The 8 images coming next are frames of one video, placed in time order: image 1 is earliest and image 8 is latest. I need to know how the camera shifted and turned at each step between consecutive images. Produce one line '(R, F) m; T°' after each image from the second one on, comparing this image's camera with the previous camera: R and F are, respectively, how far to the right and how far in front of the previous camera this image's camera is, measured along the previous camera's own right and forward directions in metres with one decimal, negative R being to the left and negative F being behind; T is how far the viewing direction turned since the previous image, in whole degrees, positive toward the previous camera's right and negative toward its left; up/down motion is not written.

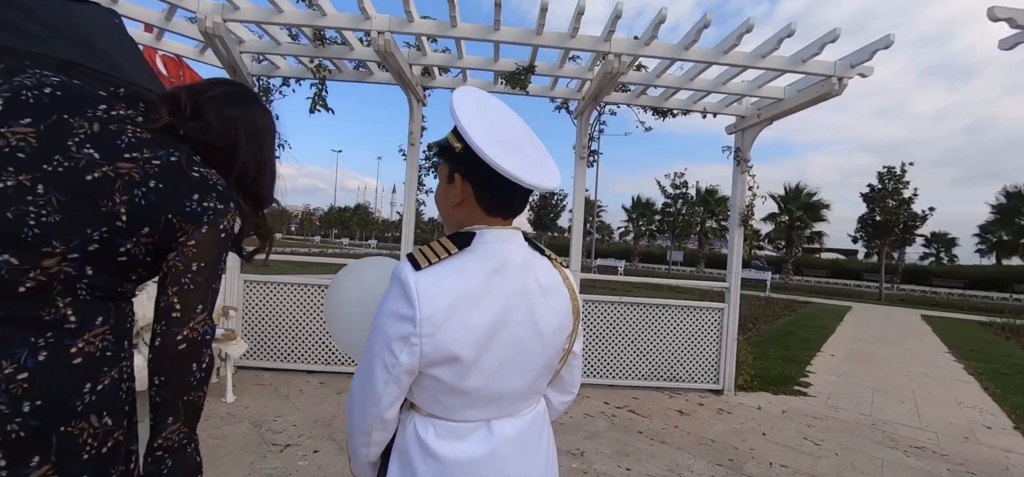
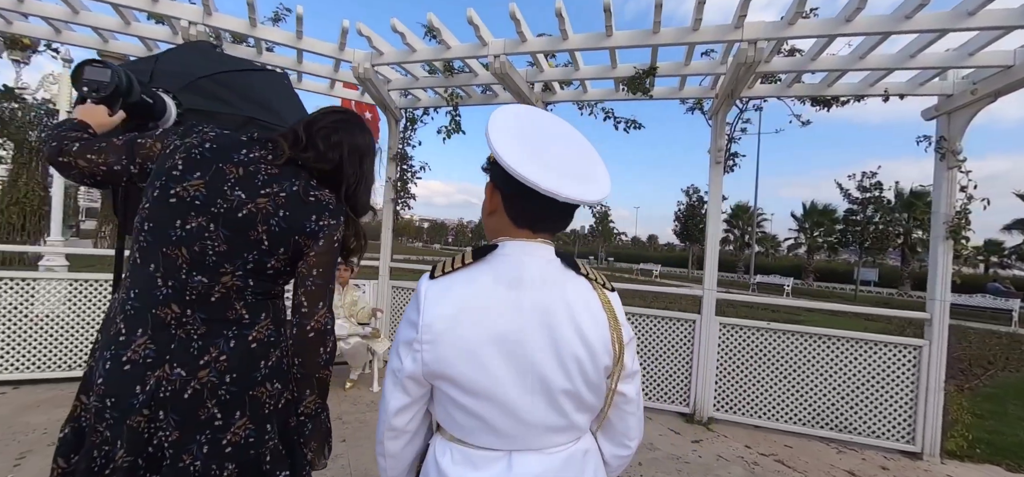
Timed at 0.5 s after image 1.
(+0.3, +0.1) m; -20°
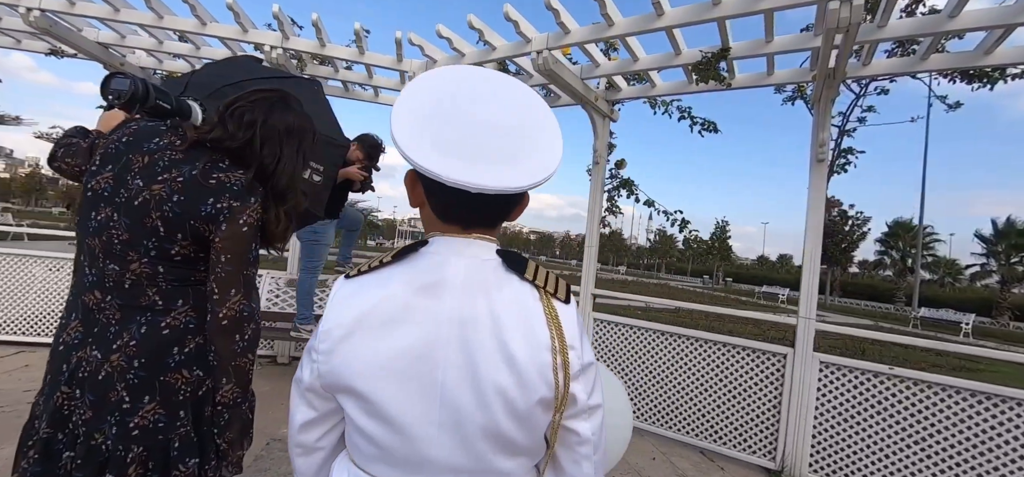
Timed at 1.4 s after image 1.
(+0.6, +0.3) m; -16°
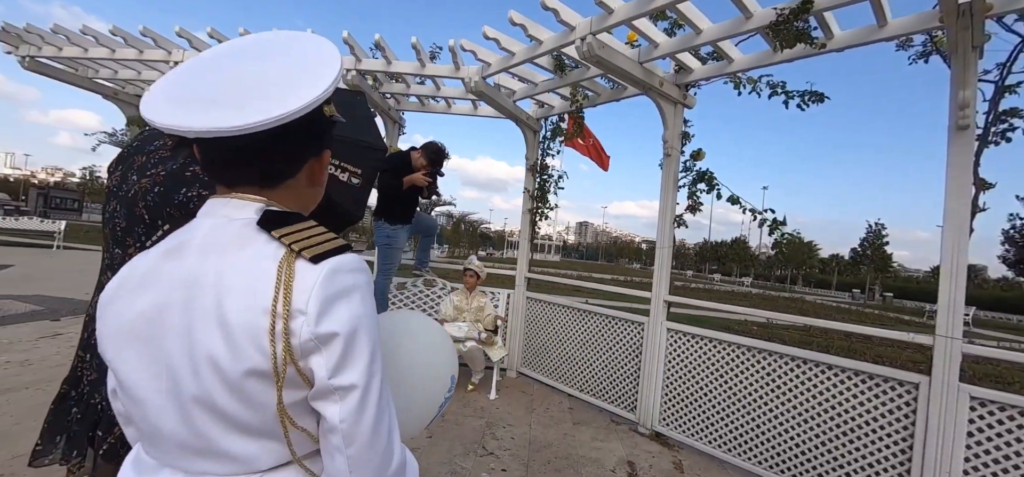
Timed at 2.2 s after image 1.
(+0.5, +0.2) m; -16°
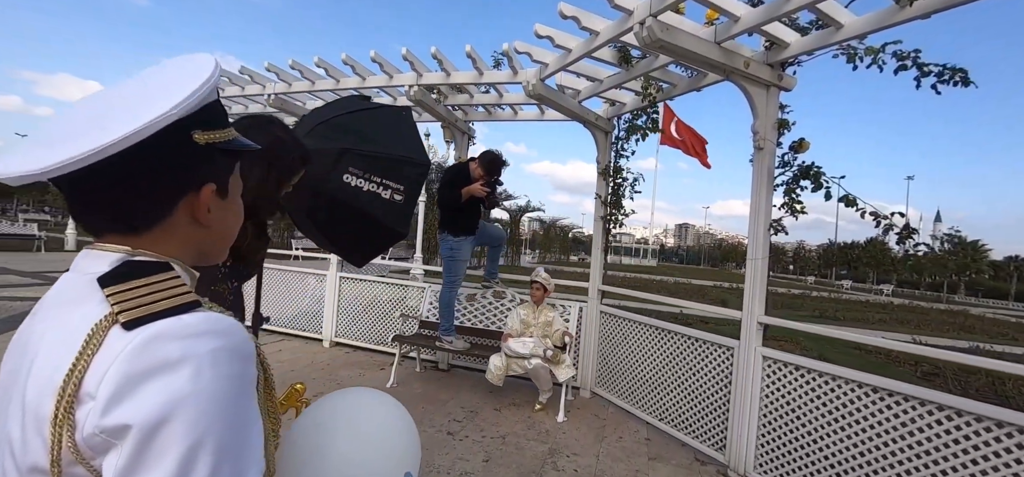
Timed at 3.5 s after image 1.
(+0.2, +0.3) m; -12°
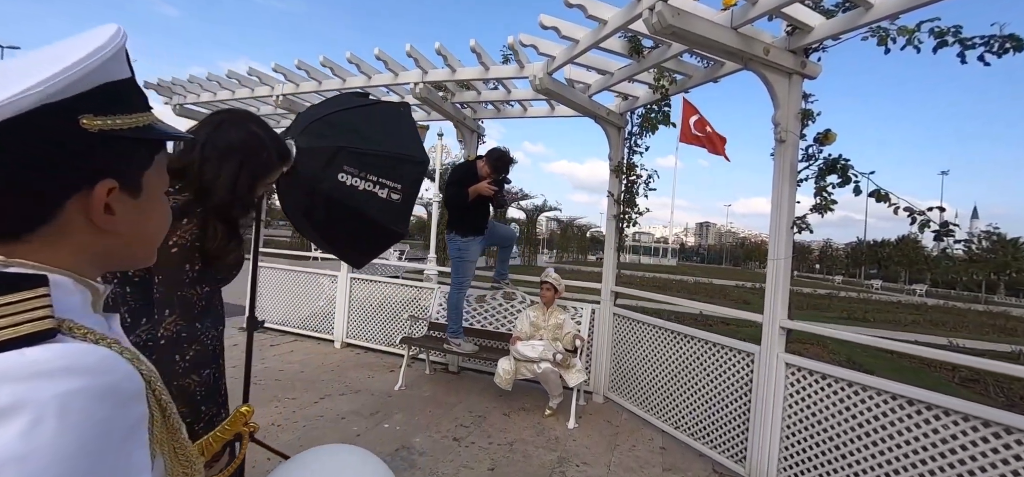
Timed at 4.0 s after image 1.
(+0.1, +0.1) m; -2°
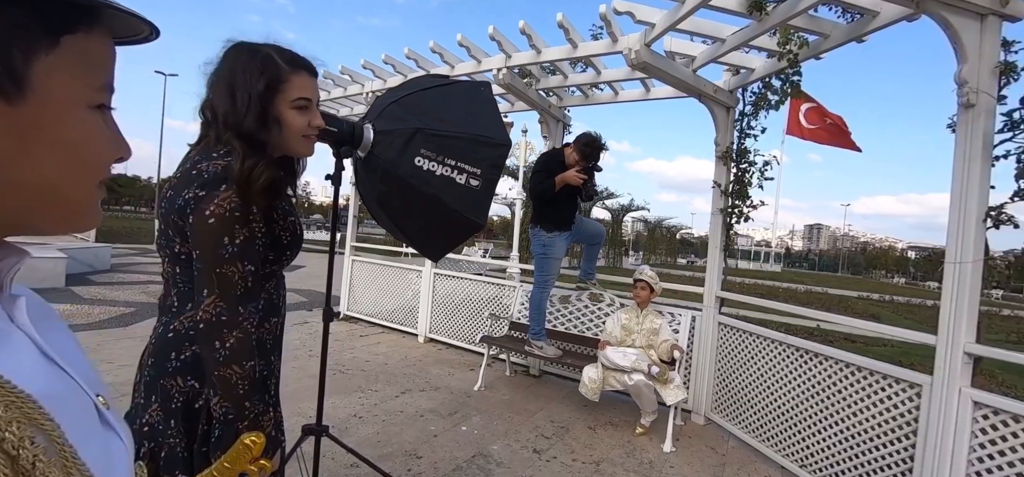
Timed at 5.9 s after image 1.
(0.0, +0.3) m; -11°
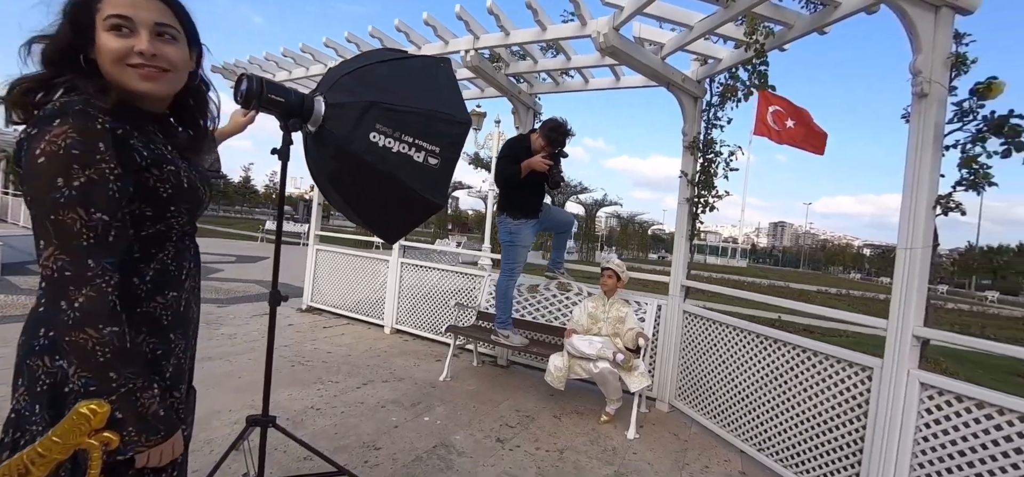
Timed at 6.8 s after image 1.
(+0.1, +0.1) m; +3°
